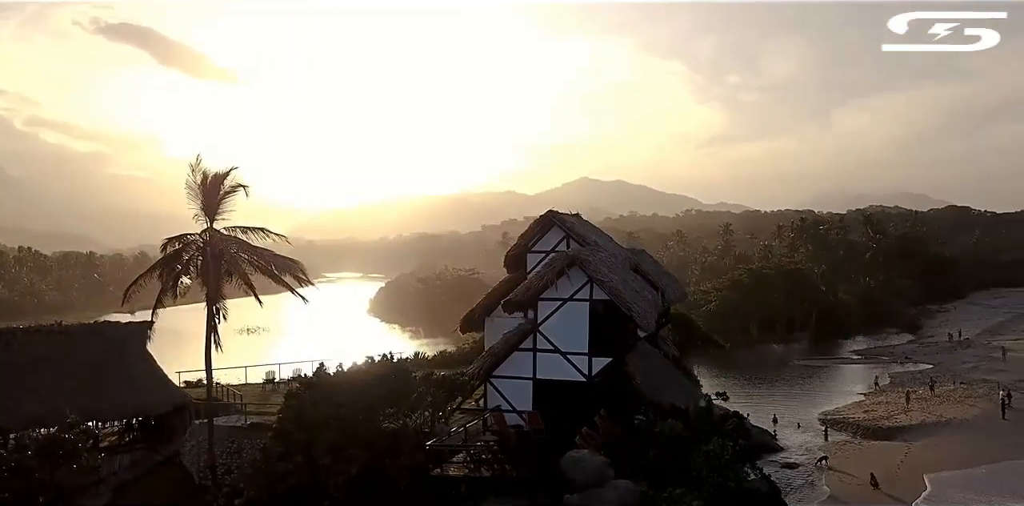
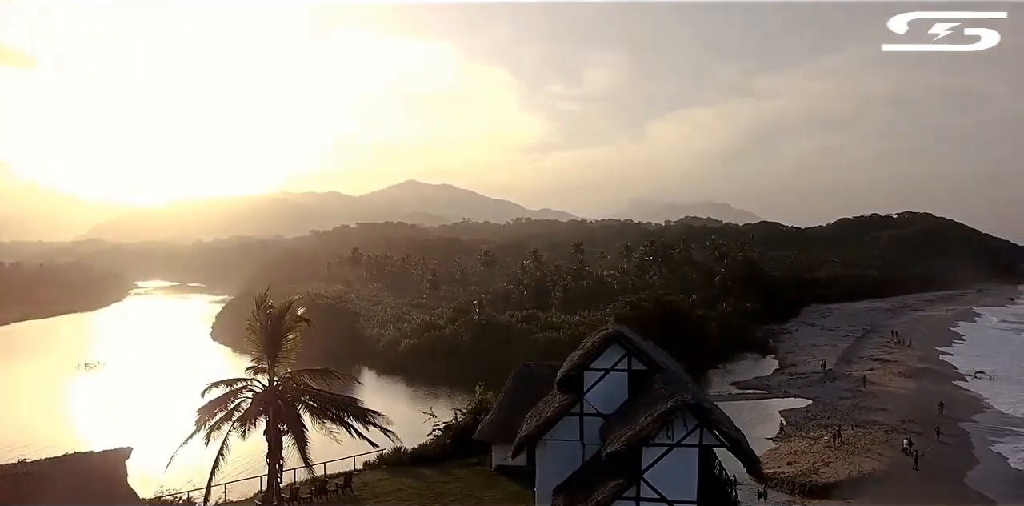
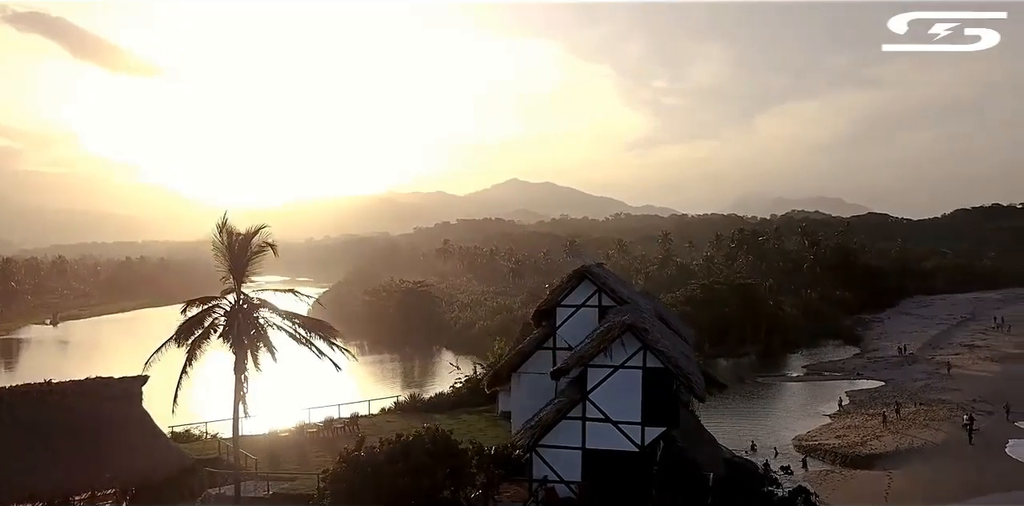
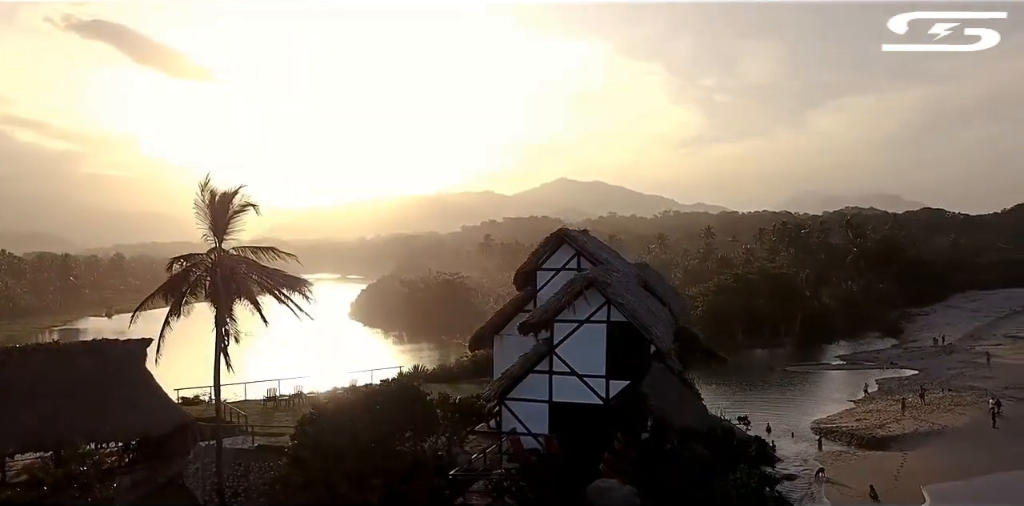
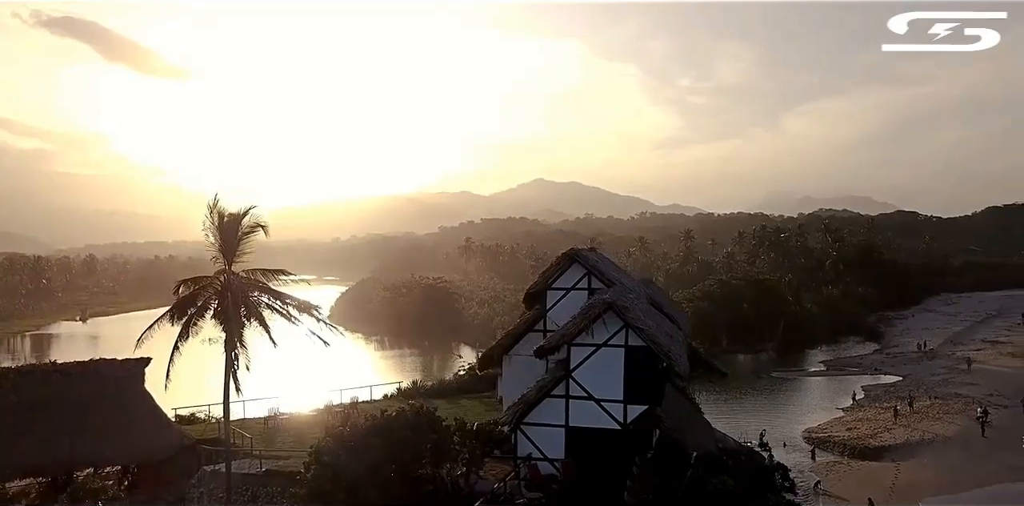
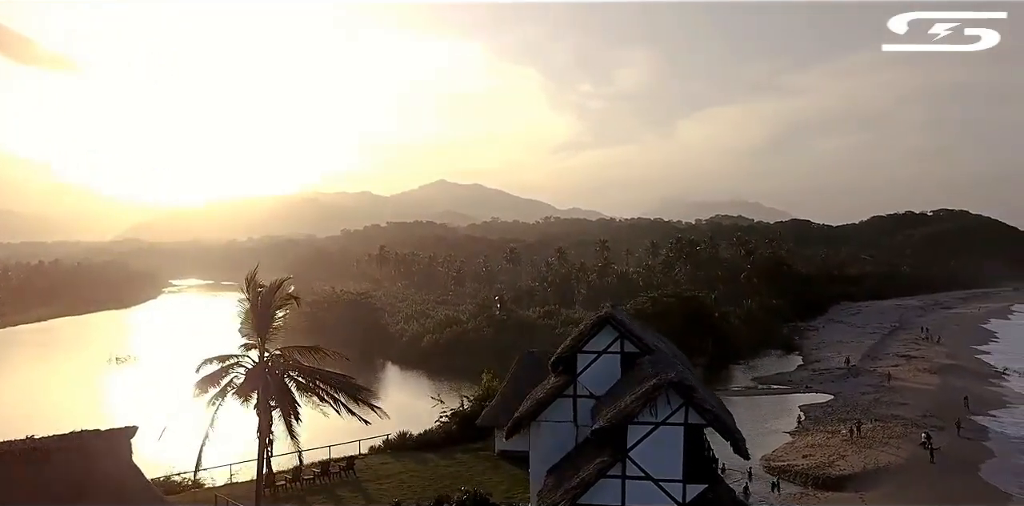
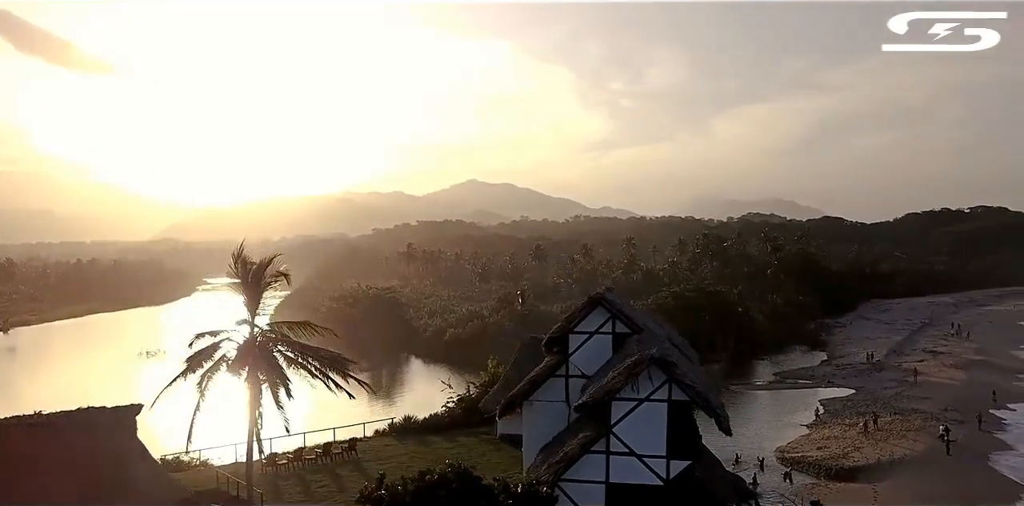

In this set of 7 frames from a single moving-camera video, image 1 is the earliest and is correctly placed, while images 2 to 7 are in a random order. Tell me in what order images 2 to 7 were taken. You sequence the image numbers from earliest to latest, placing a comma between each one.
4, 5, 3, 7, 6, 2
